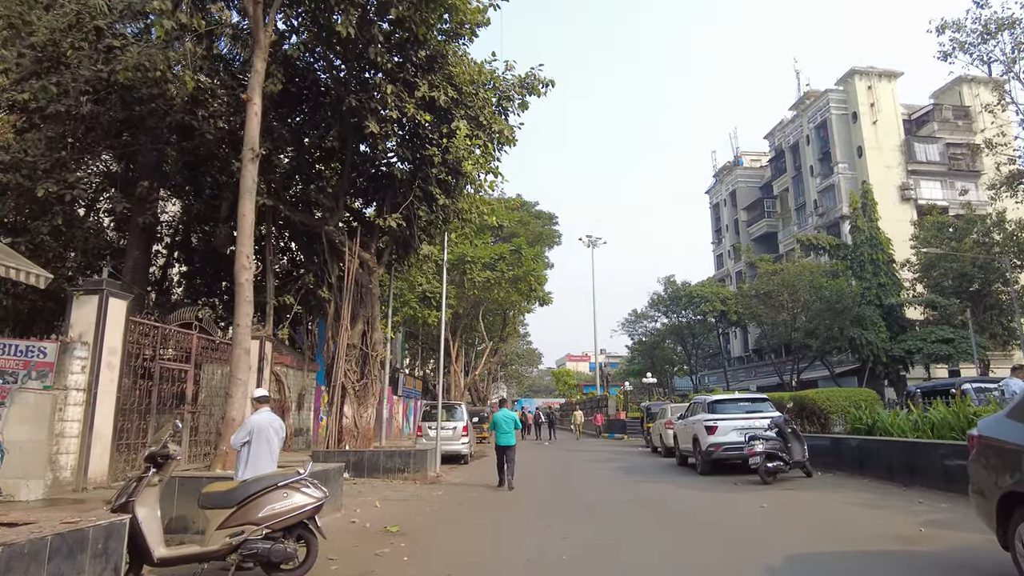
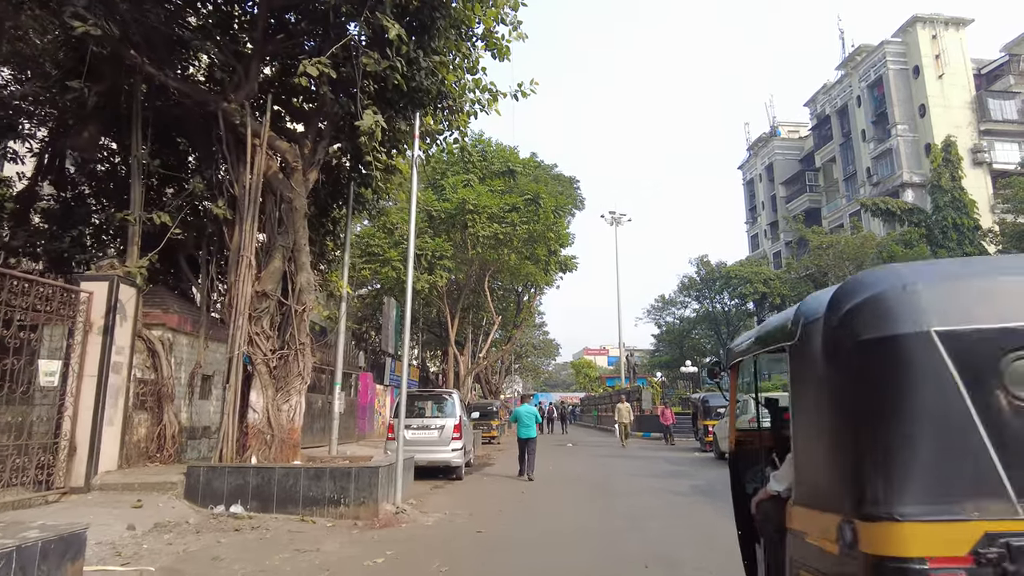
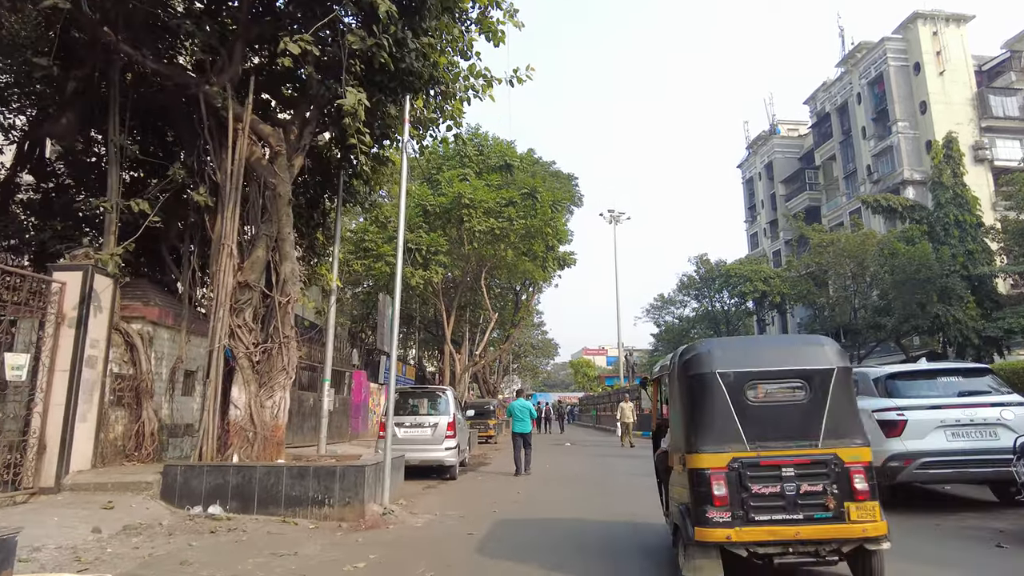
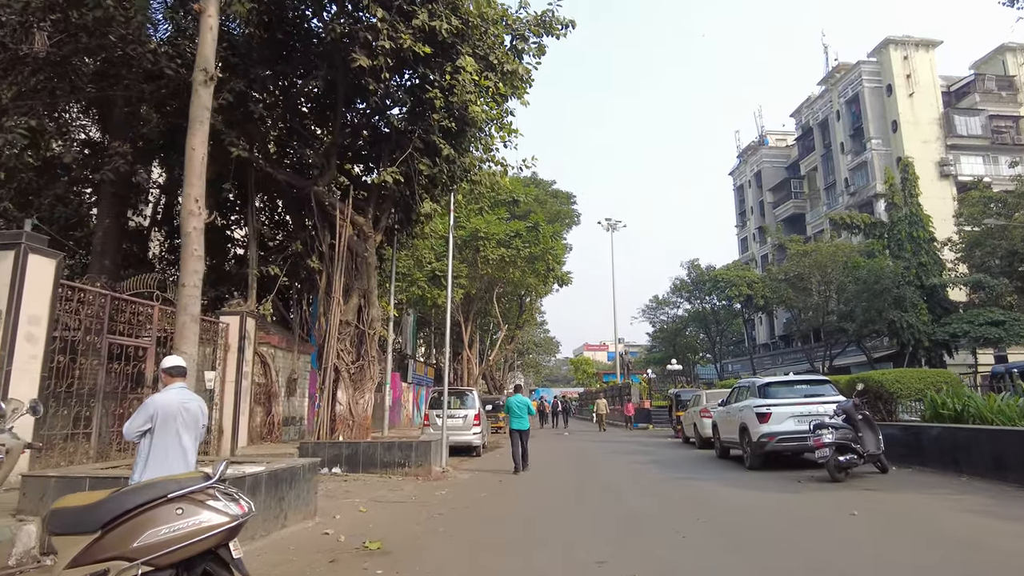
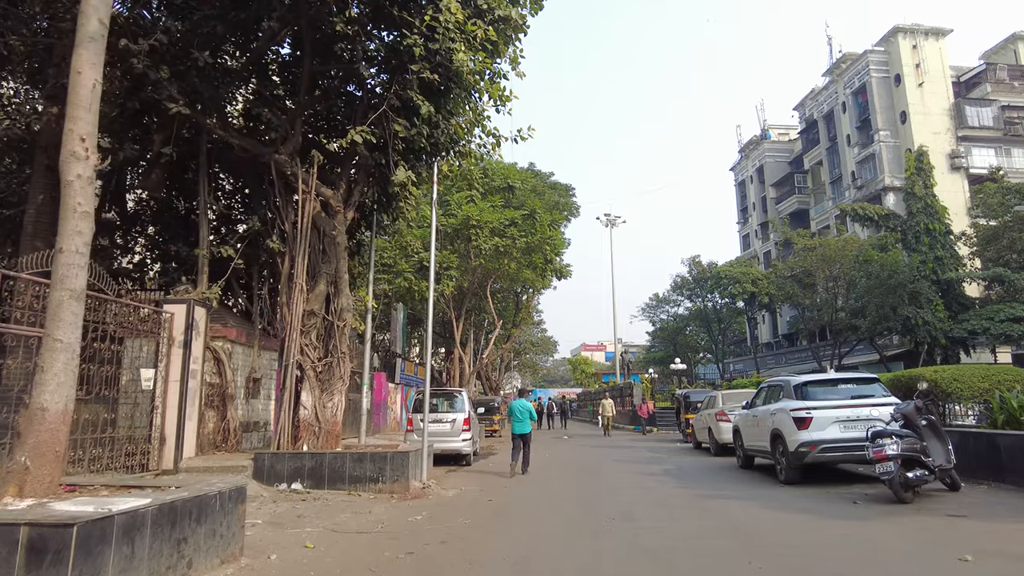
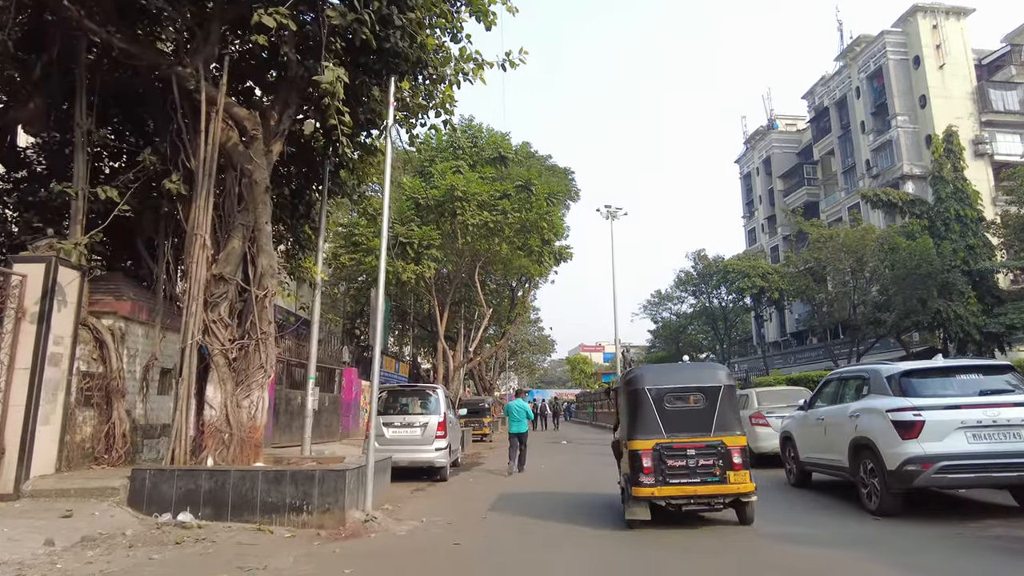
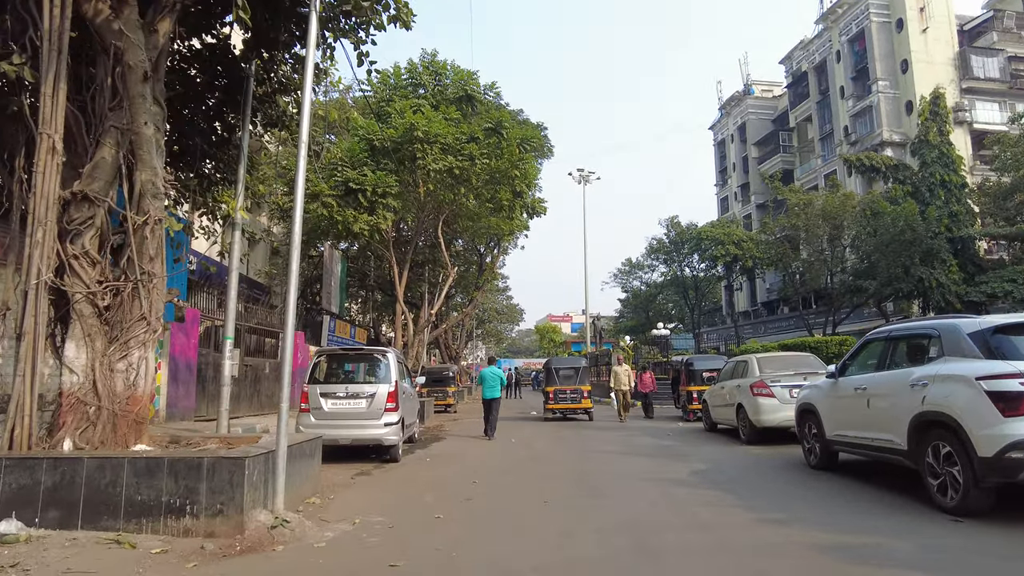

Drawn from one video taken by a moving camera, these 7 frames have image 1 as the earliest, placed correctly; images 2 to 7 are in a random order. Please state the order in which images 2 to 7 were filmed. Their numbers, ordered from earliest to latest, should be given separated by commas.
4, 5, 2, 3, 6, 7
